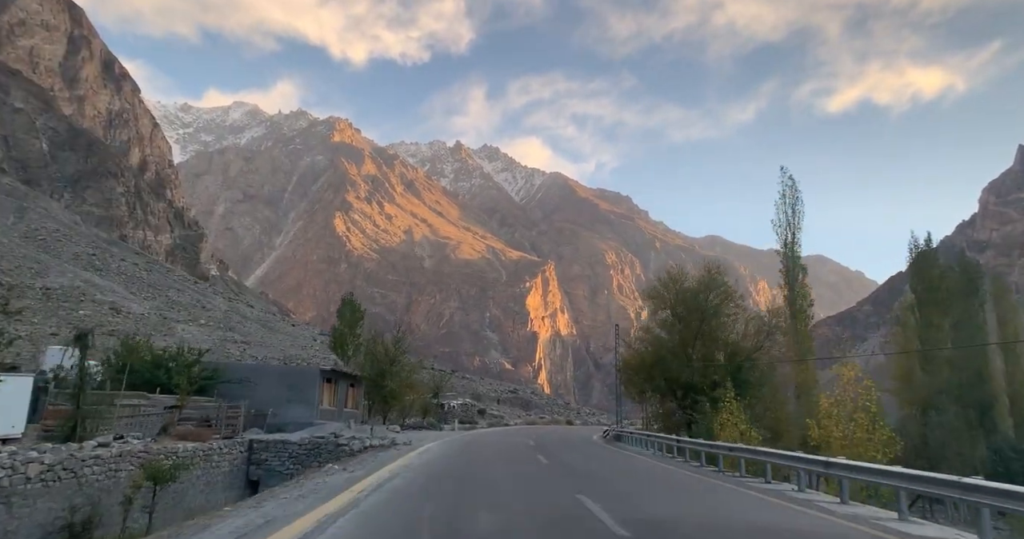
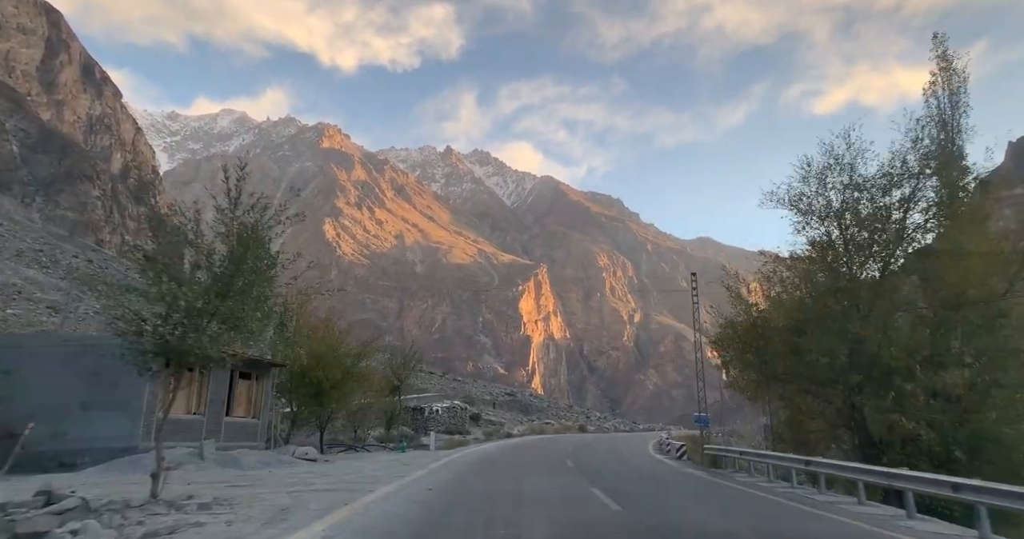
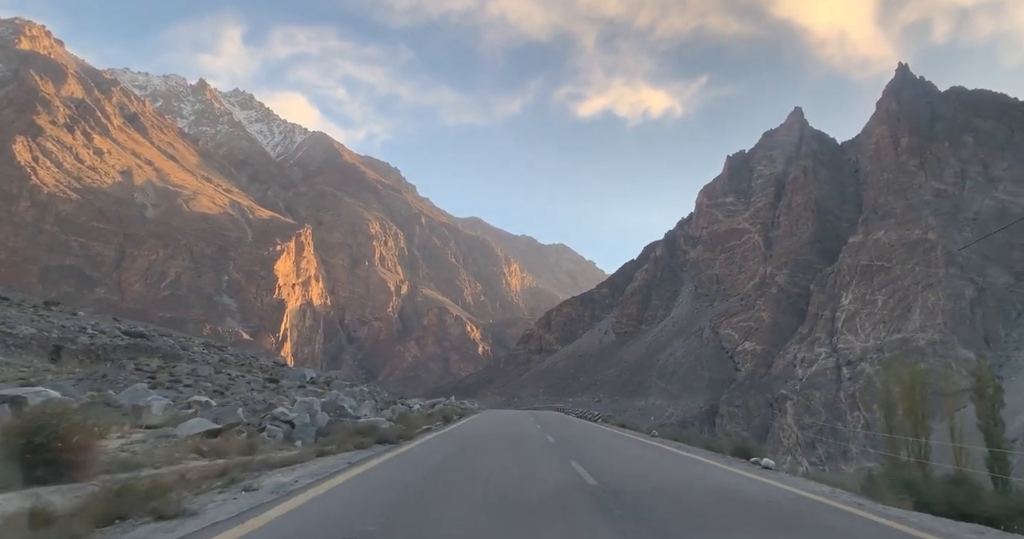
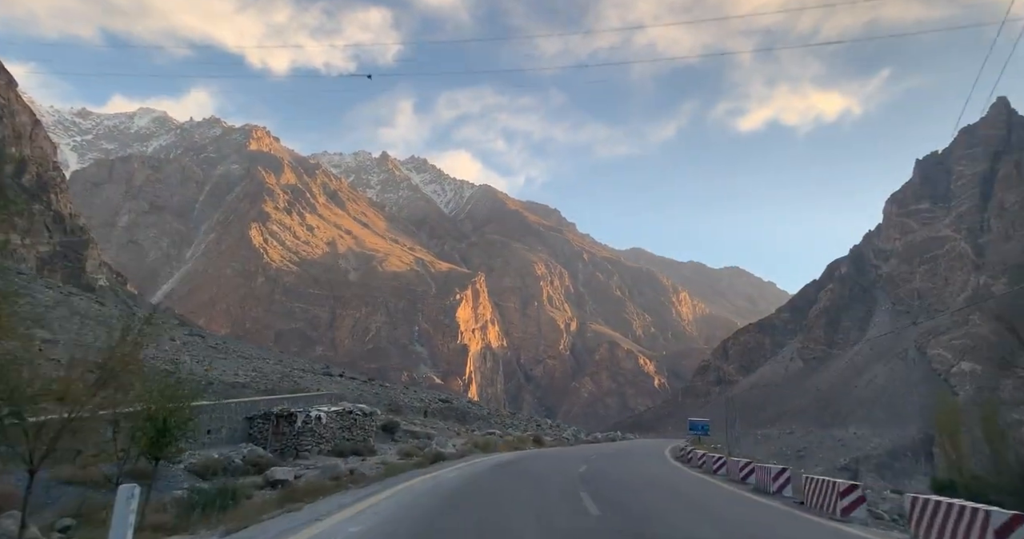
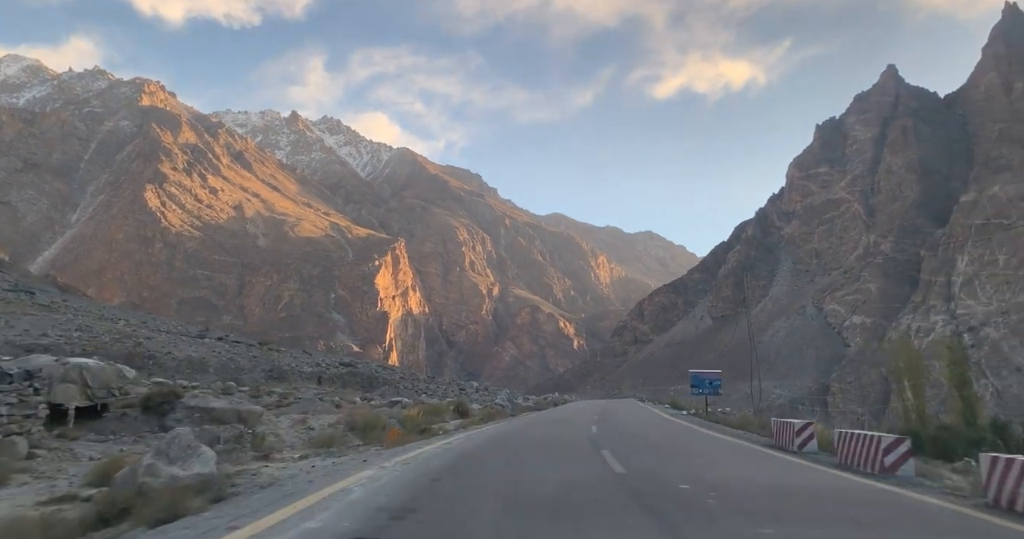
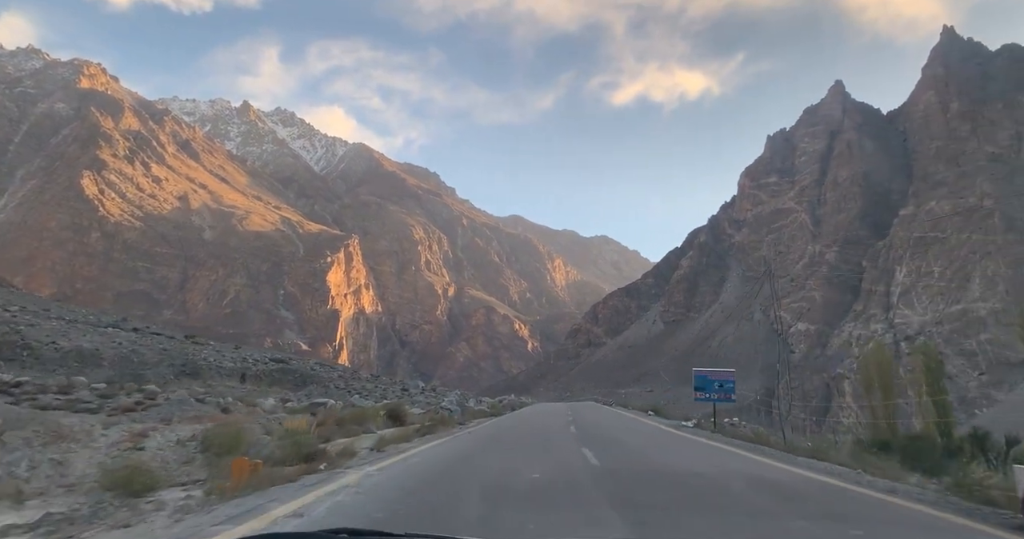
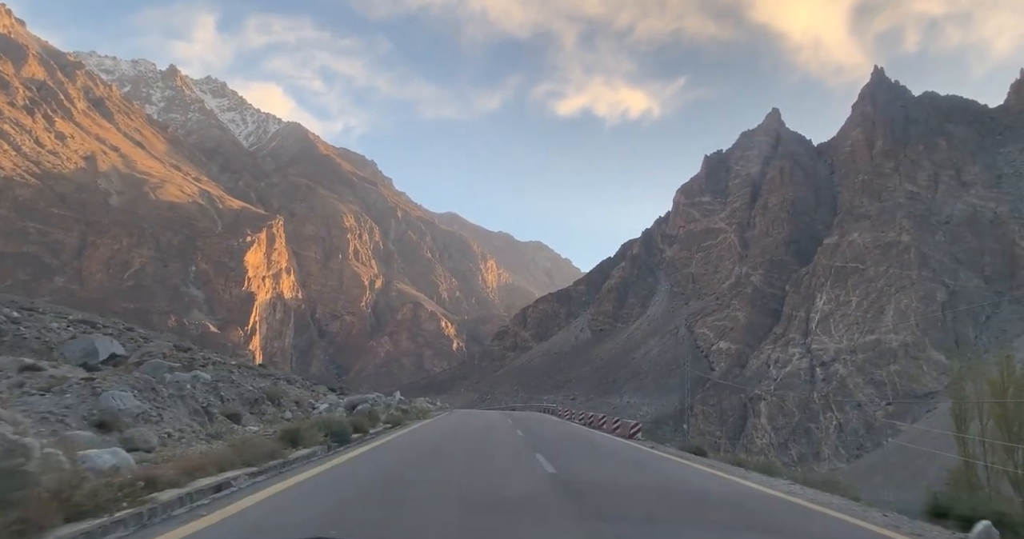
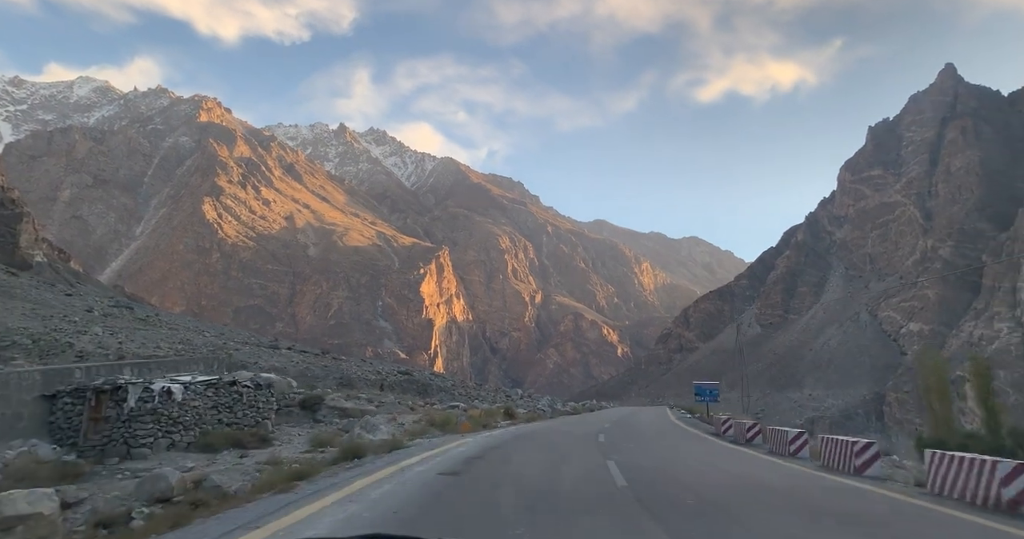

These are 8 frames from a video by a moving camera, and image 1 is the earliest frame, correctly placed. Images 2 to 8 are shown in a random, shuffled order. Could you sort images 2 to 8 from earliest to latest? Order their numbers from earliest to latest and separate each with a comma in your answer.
2, 4, 8, 5, 6, 3, 7
